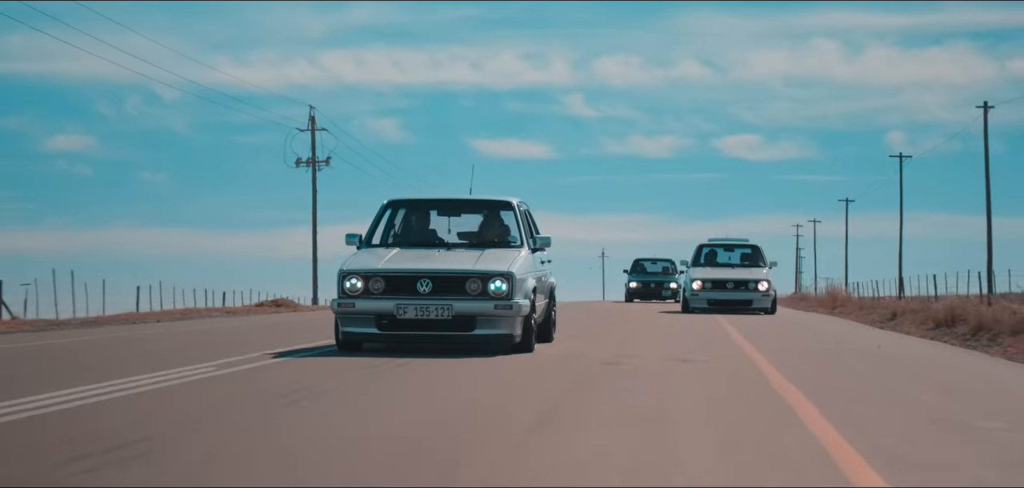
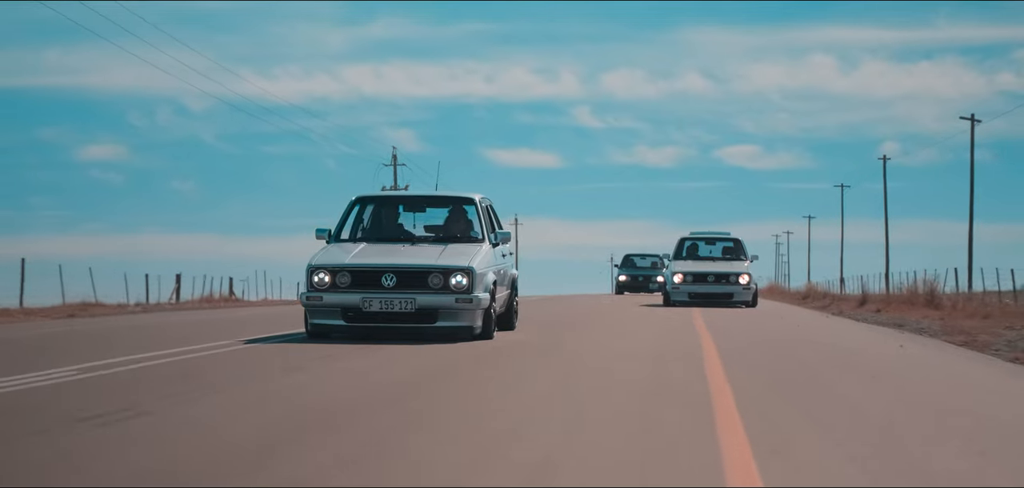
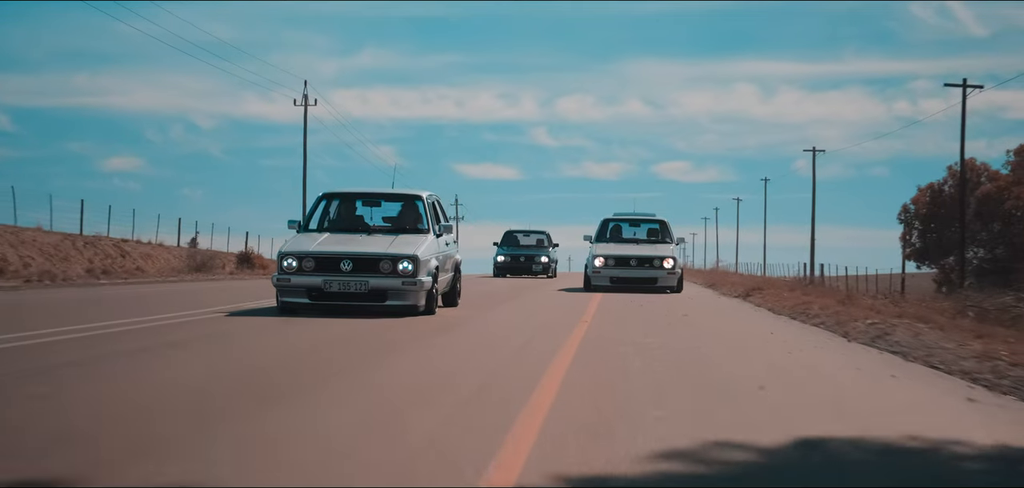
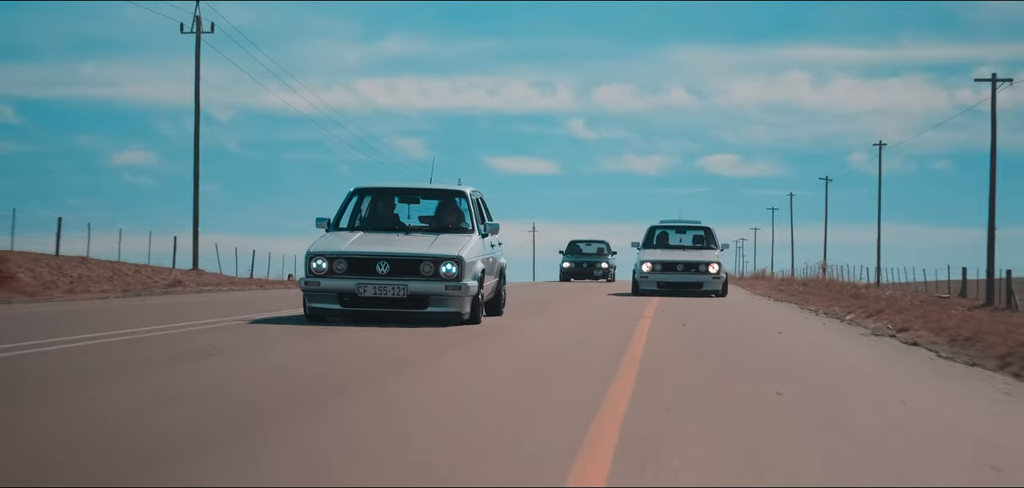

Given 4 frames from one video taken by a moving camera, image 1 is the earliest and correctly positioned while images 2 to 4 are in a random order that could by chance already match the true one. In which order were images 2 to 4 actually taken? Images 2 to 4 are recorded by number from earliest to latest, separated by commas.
2, 4, 3
